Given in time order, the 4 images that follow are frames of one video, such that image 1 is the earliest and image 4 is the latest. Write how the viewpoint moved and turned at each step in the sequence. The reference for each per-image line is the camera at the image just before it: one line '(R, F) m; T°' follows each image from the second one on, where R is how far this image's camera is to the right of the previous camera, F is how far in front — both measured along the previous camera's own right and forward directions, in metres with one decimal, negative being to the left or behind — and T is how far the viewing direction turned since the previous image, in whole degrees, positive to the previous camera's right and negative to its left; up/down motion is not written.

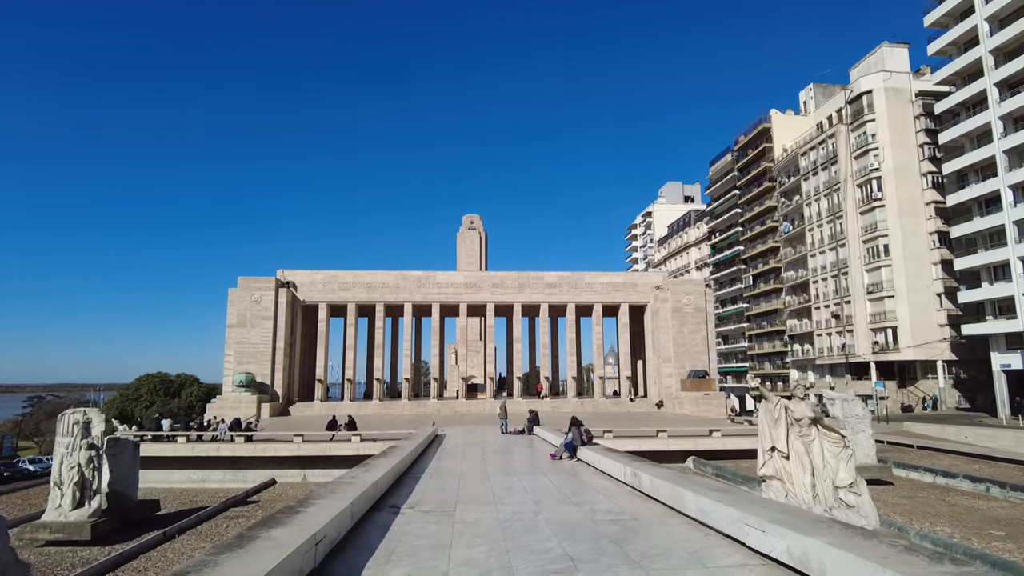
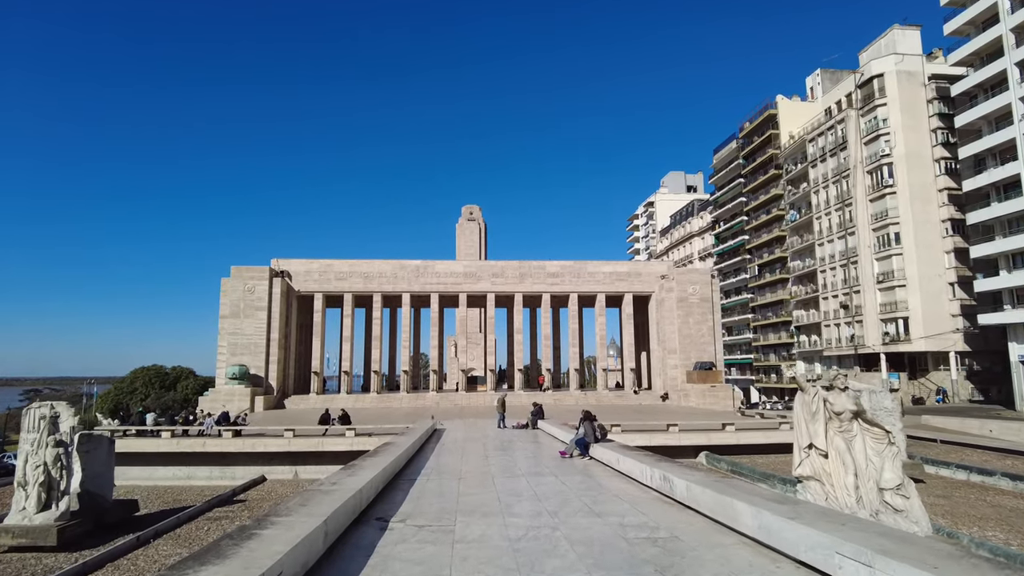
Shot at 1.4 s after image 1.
(-0.1, +1.0) m; 0°
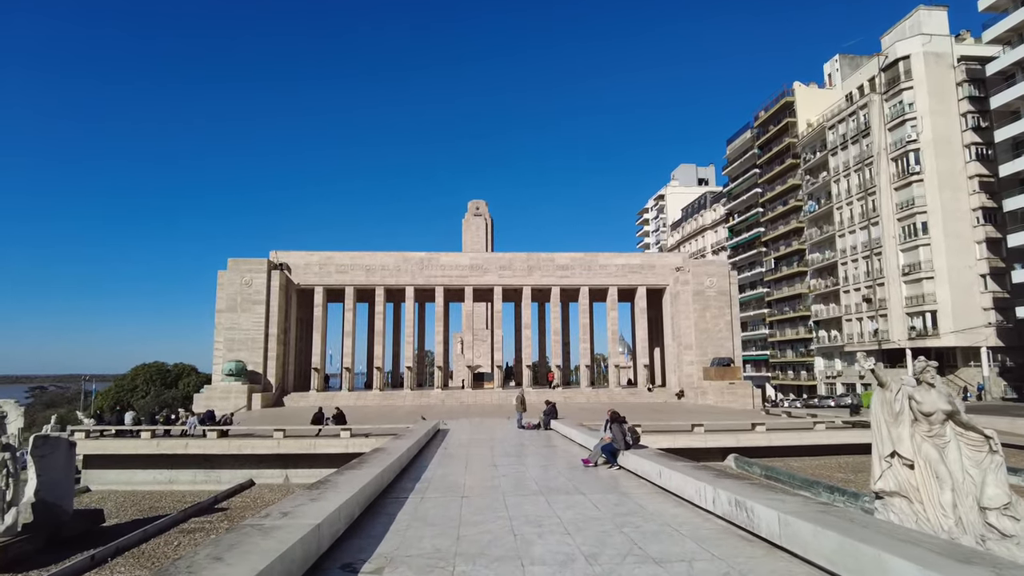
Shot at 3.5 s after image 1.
(-0.1, +1.6) m; -1°
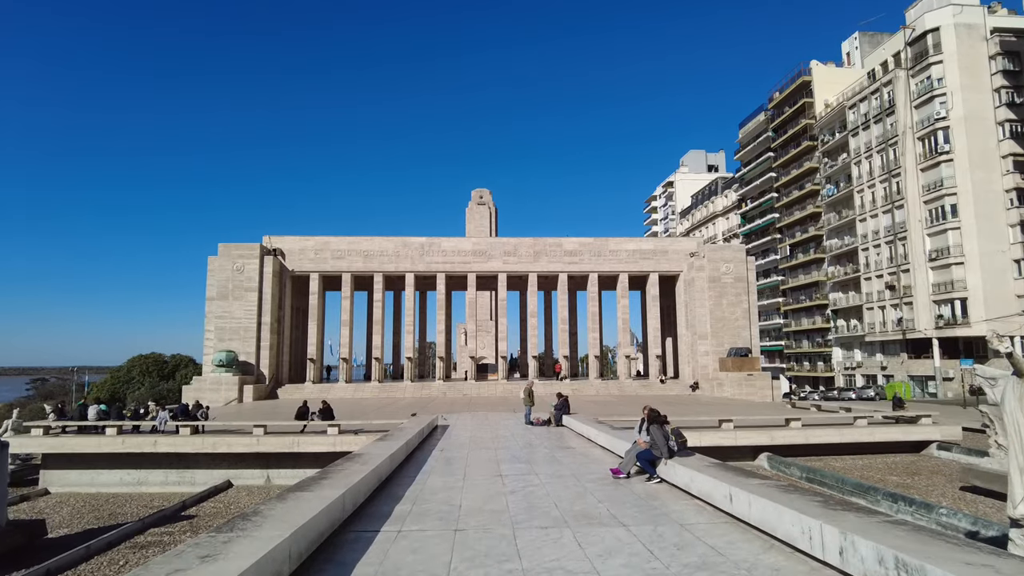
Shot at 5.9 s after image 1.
(-0.1, +1.8) m; 0°
